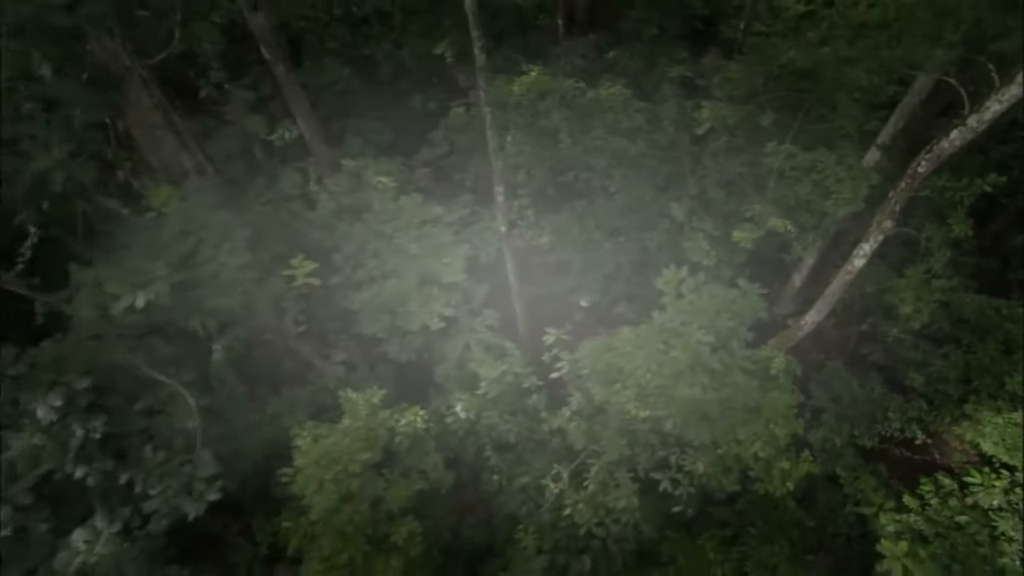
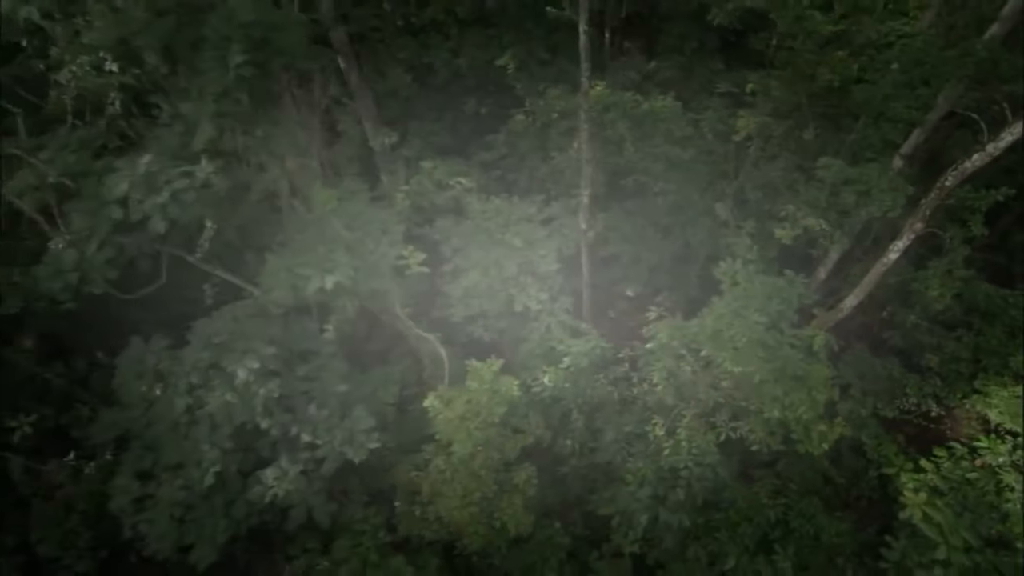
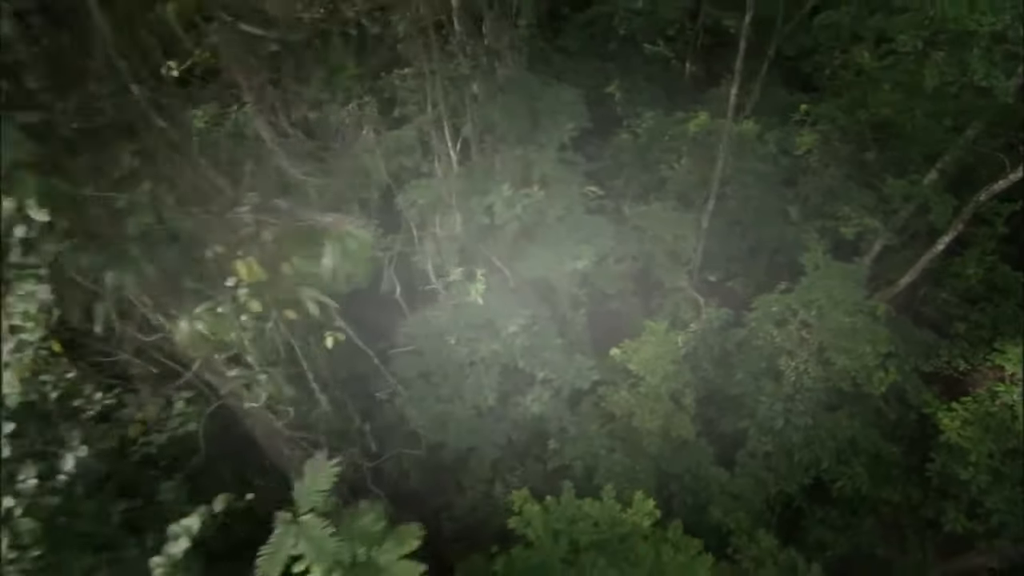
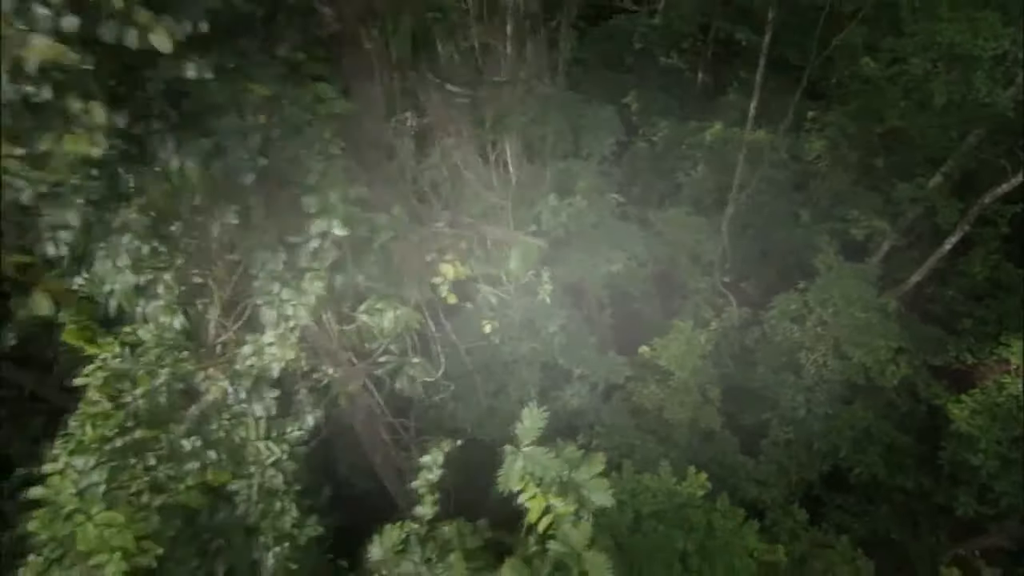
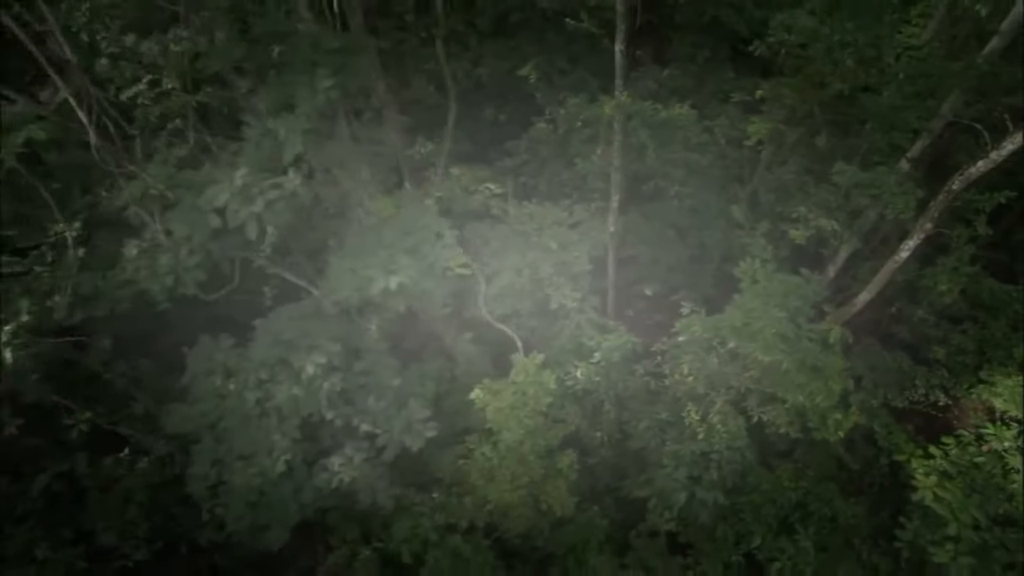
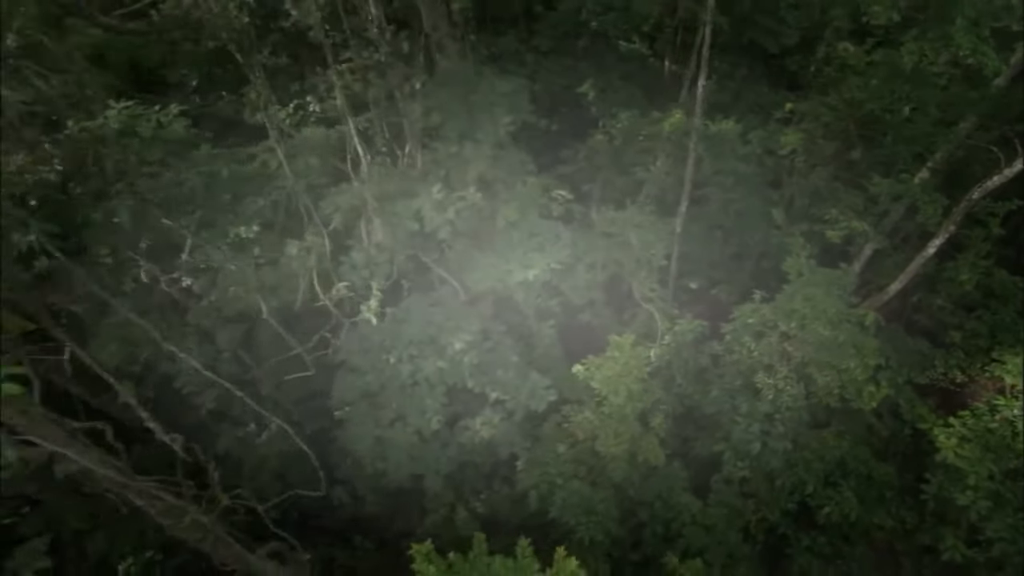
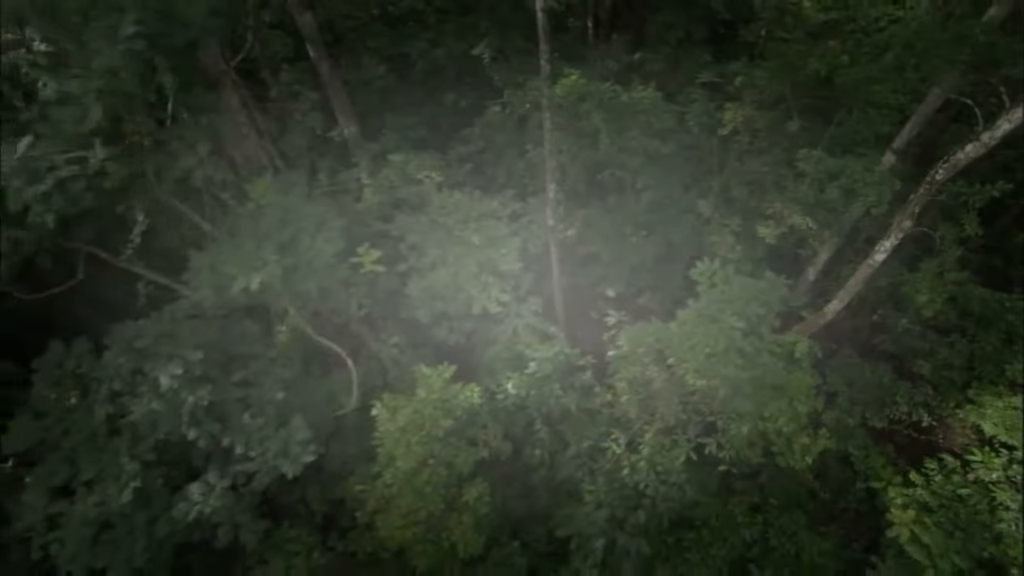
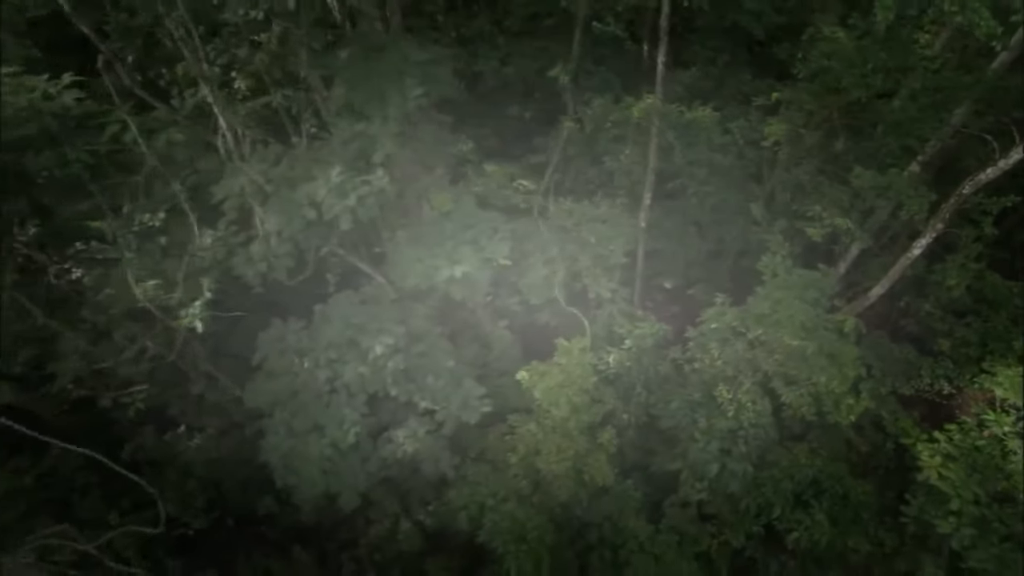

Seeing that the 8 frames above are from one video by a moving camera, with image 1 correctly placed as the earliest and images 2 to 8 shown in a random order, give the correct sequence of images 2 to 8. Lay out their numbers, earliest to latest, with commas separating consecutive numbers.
7, 2, 5, 8, 6, 3, 4
